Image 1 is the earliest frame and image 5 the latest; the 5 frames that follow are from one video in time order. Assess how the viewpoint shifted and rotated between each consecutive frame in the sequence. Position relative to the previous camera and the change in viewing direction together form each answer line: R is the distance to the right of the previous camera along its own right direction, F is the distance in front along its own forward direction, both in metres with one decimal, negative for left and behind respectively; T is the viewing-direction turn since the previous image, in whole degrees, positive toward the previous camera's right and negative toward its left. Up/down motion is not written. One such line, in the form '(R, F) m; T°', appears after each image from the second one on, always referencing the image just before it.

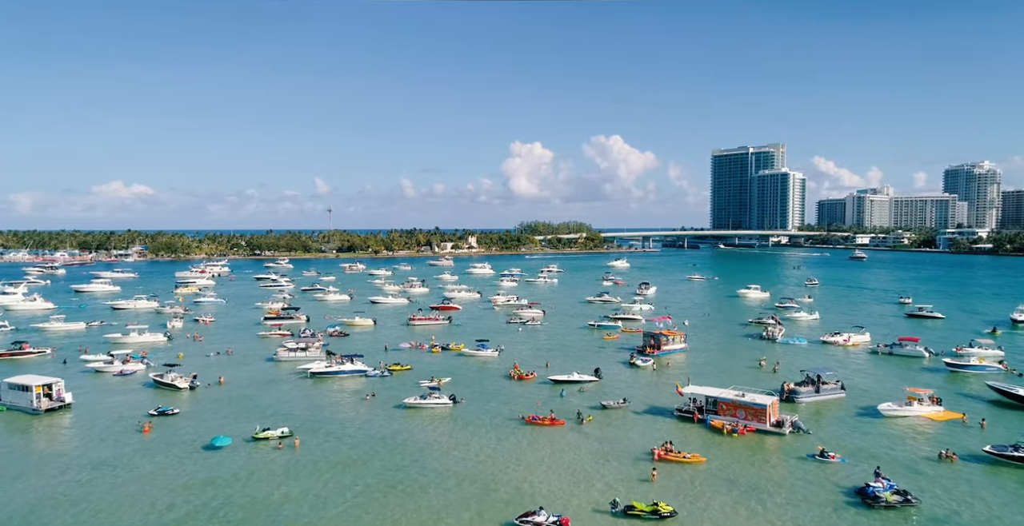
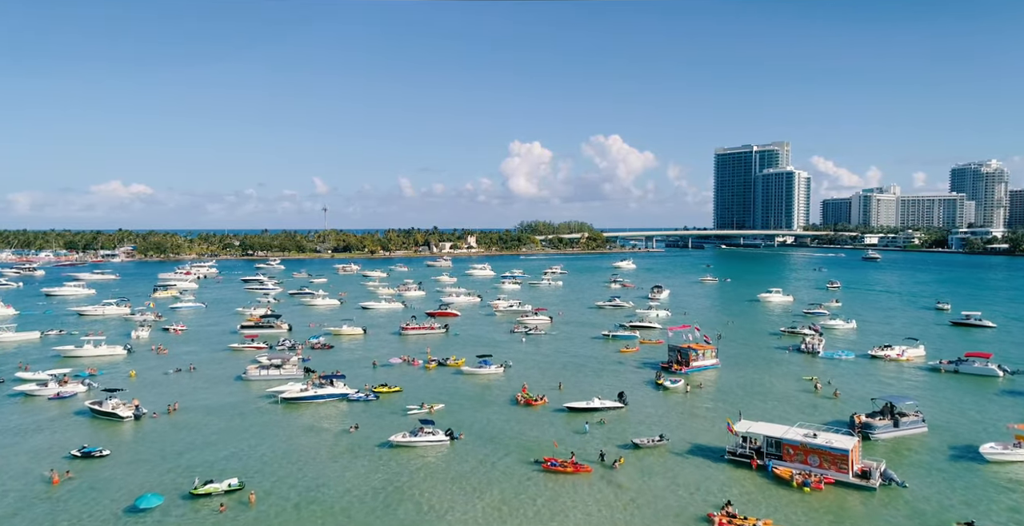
(-0.6, +9.3) m; 0°
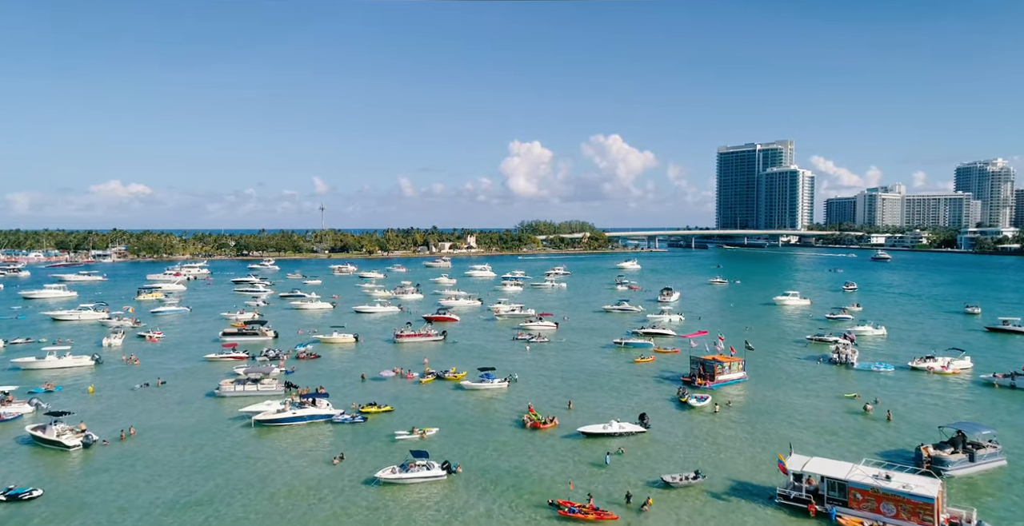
(-0.4, +6.2) m; 0°
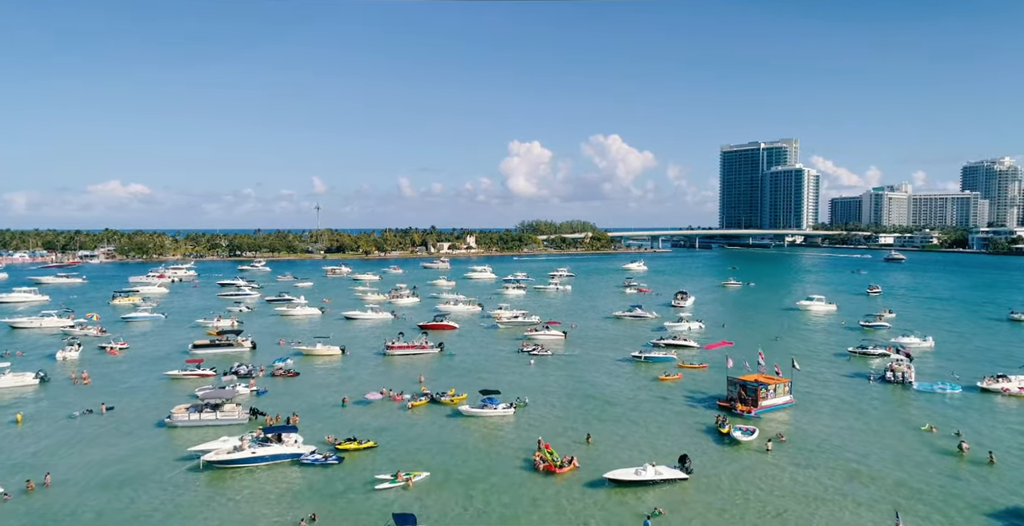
(-0.5, +8.4) m; 0°
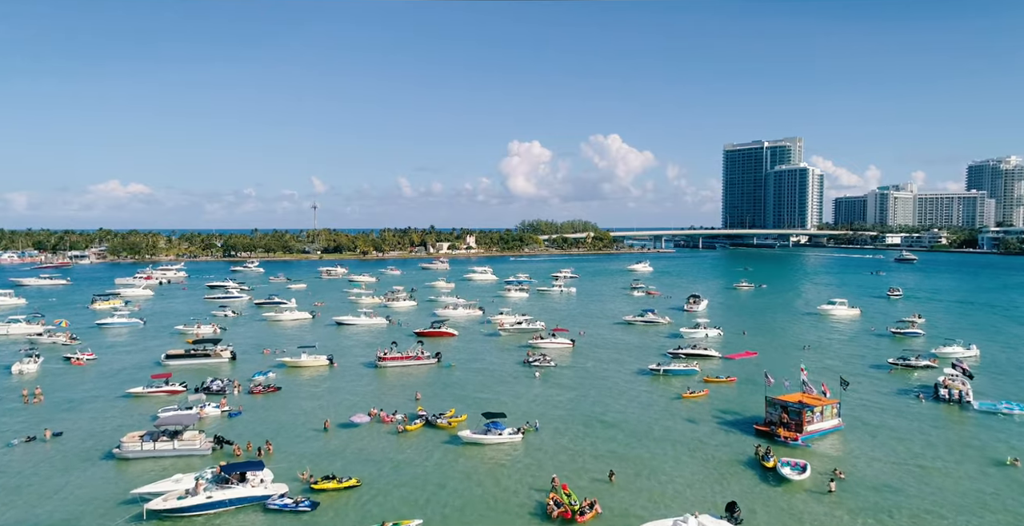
(-0.4, +6.4) m; 0°
